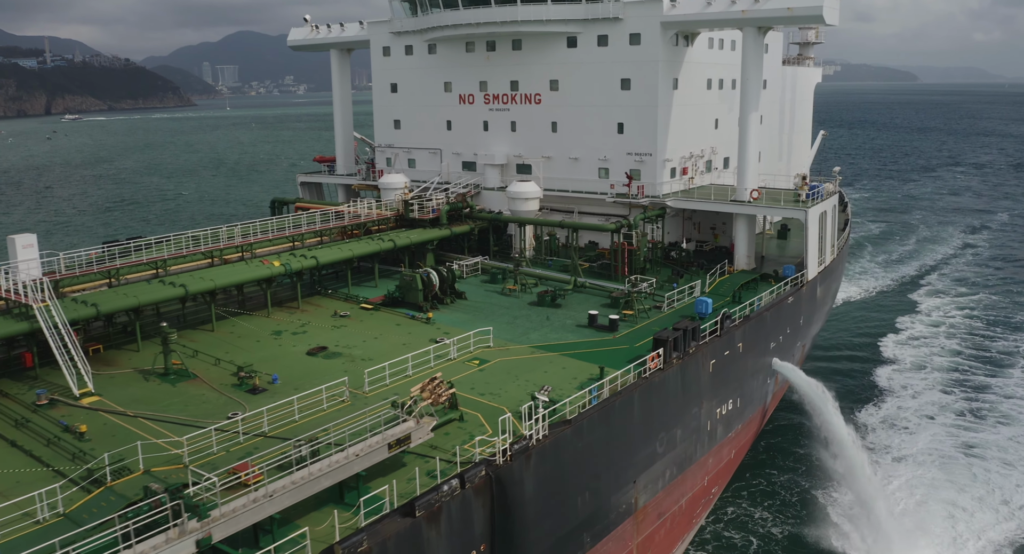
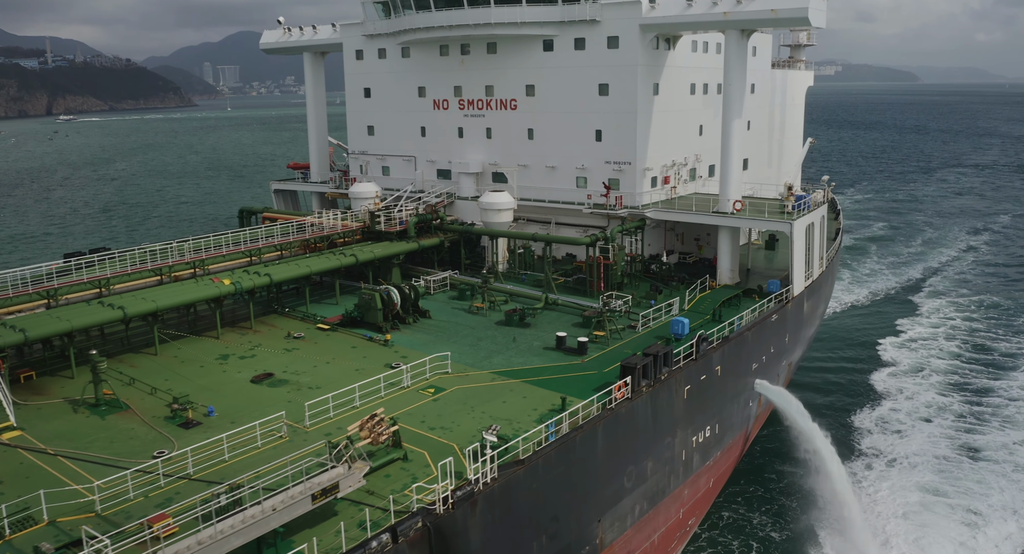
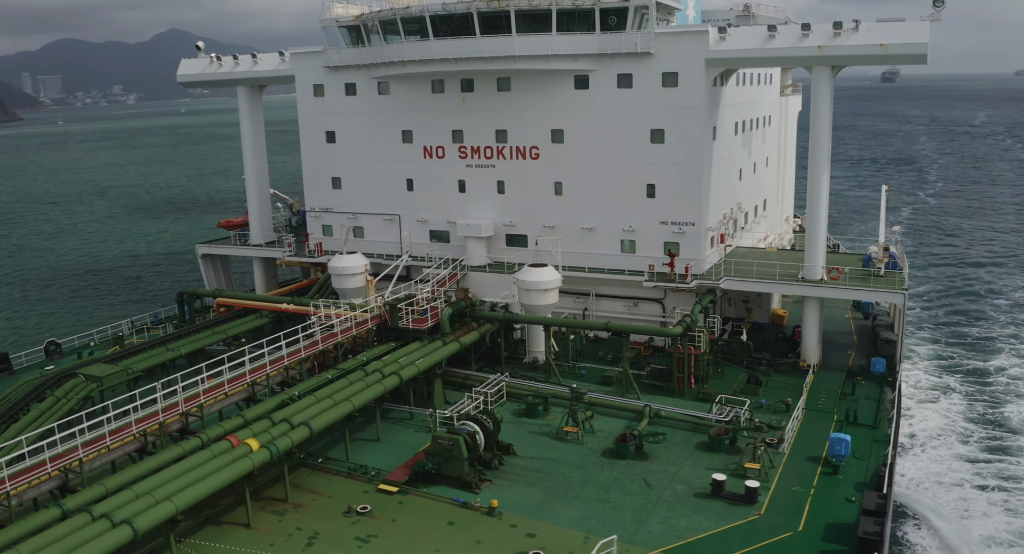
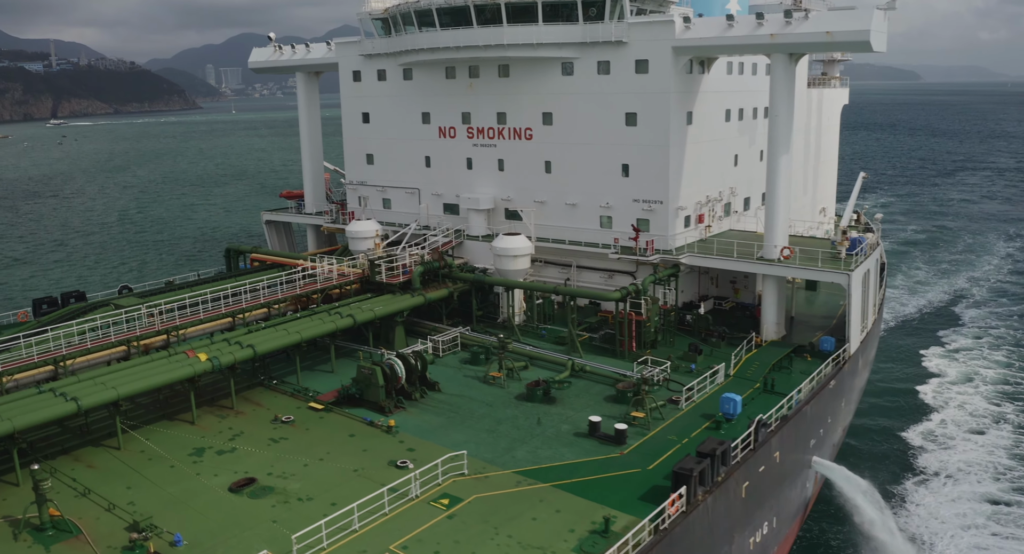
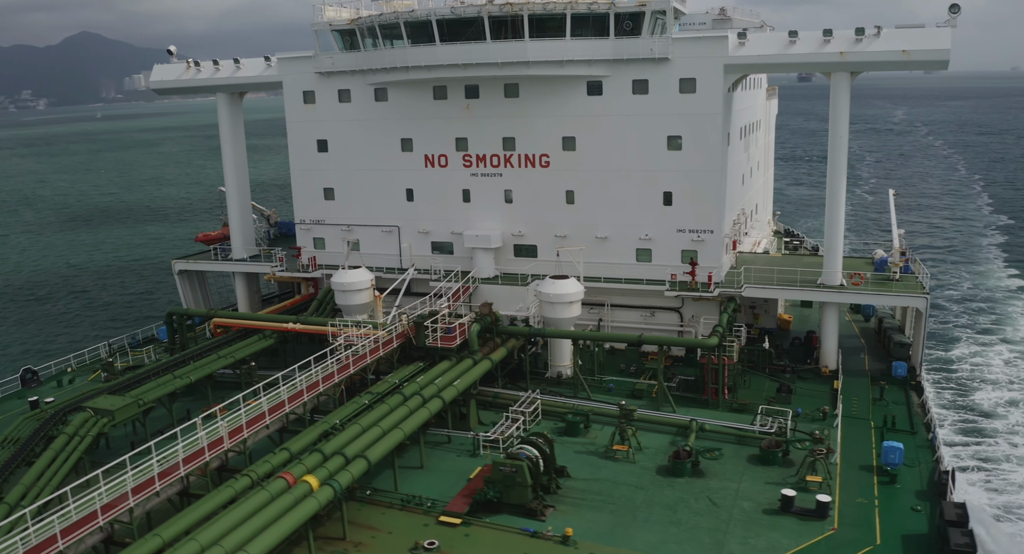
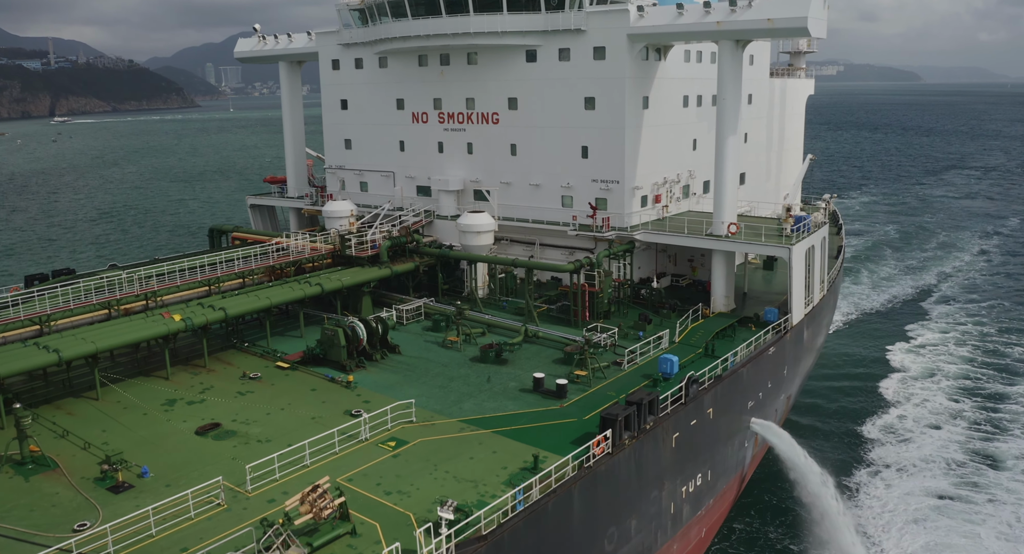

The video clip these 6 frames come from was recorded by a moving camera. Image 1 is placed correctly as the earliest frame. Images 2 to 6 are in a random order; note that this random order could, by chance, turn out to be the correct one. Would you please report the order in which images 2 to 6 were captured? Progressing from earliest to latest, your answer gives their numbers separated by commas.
2, 6, 4, 3, 5
